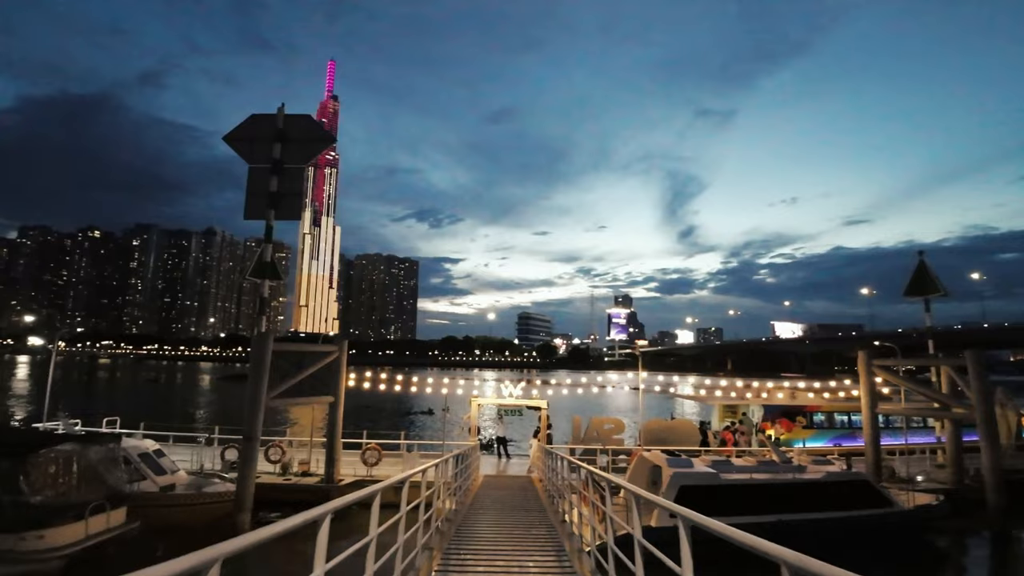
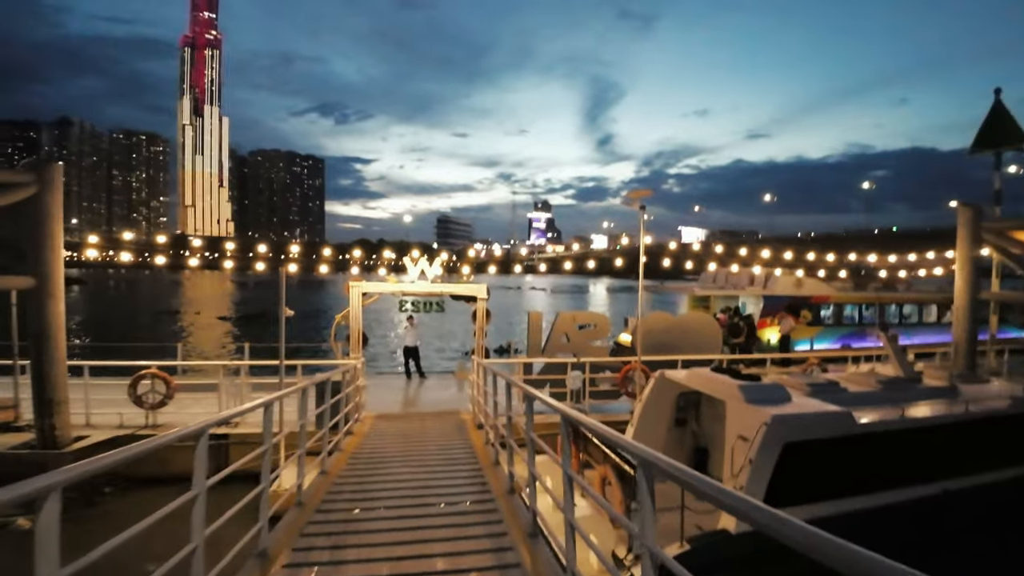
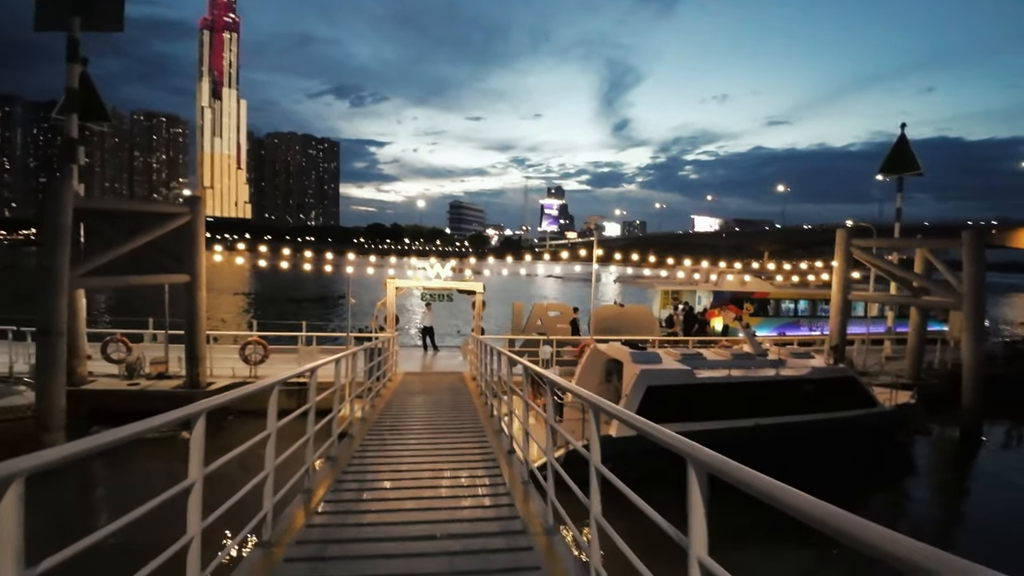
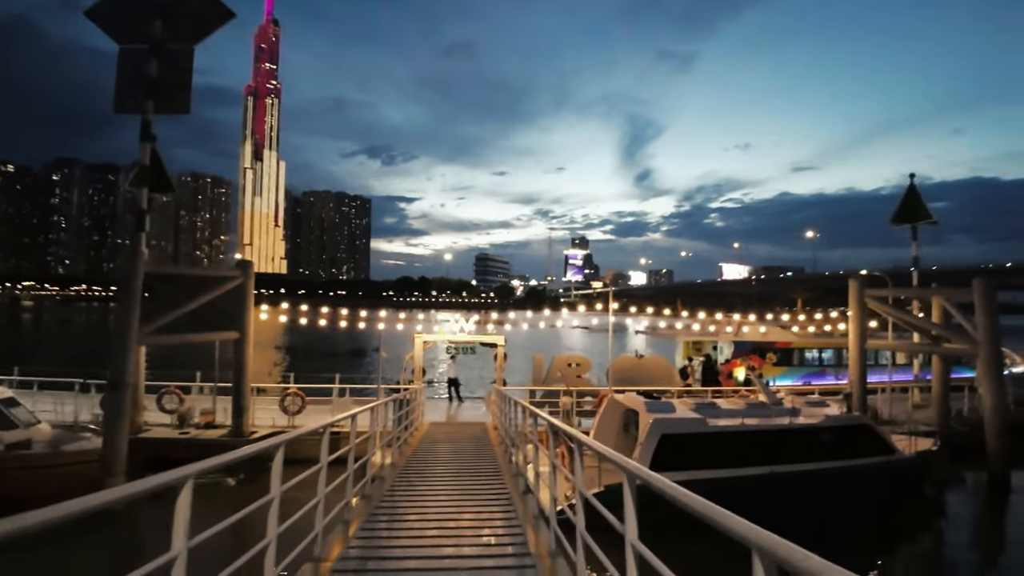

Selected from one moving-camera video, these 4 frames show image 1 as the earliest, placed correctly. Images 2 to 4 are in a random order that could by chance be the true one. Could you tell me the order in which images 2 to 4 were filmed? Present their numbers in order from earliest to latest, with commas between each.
4, 3, 2
